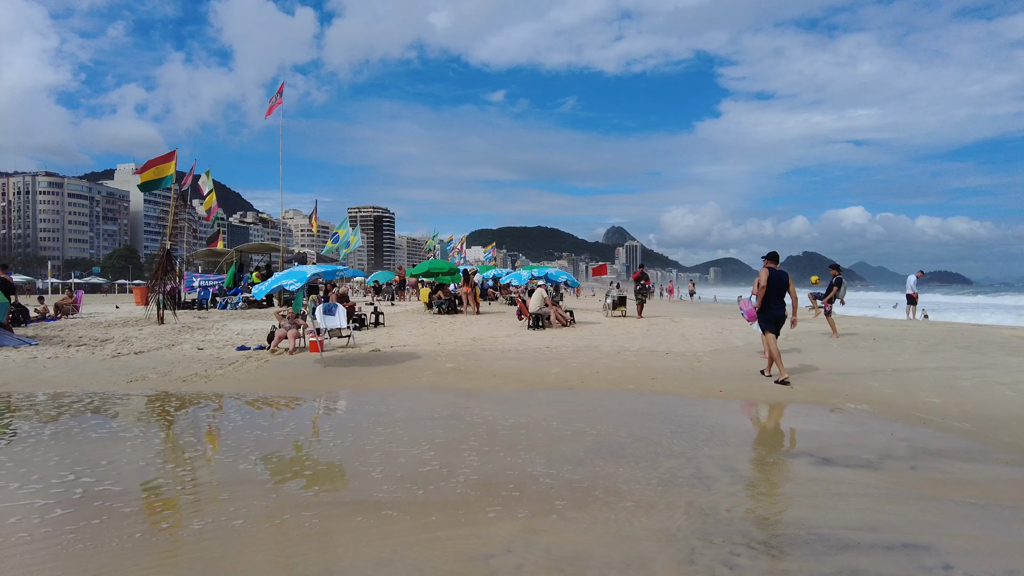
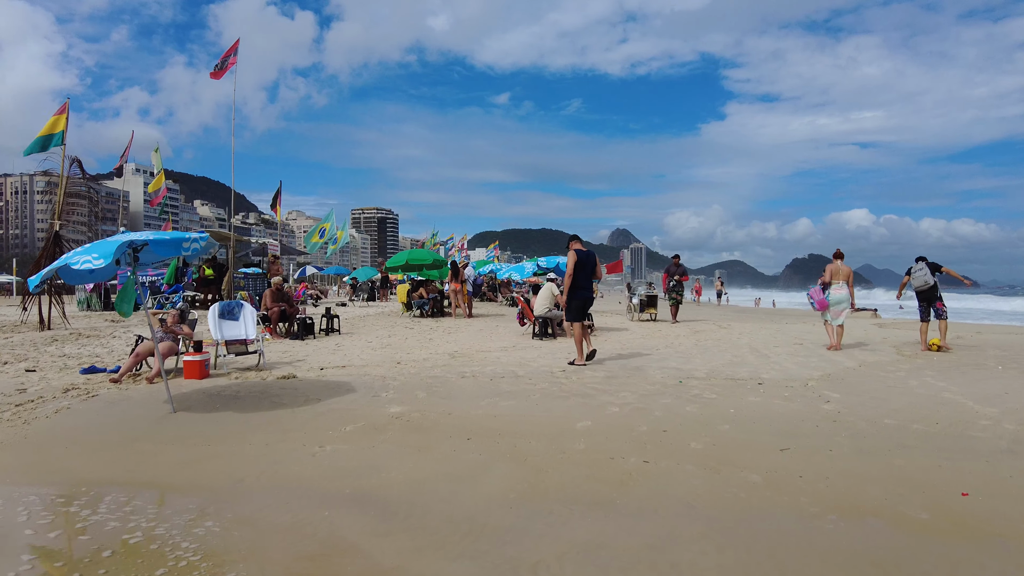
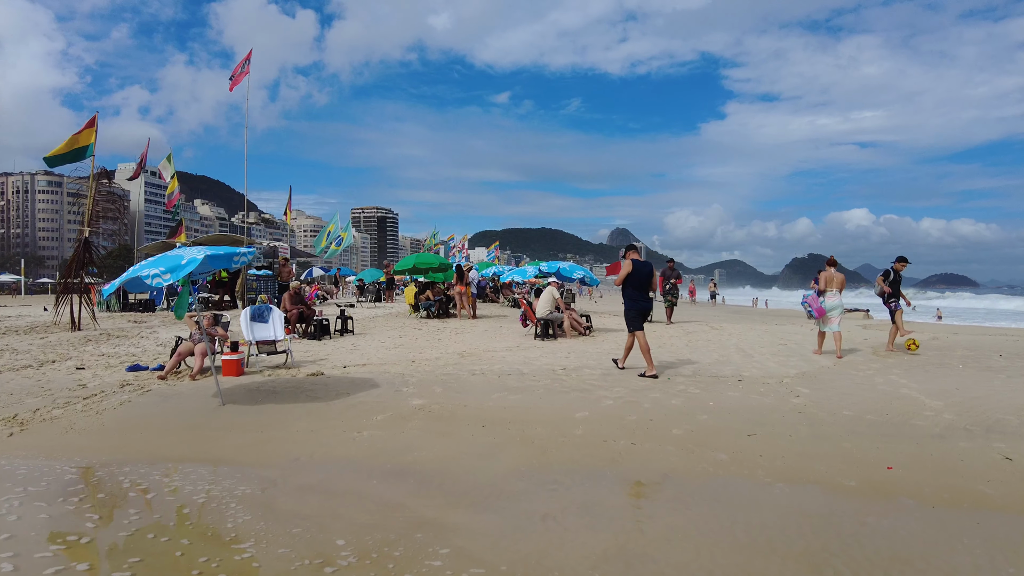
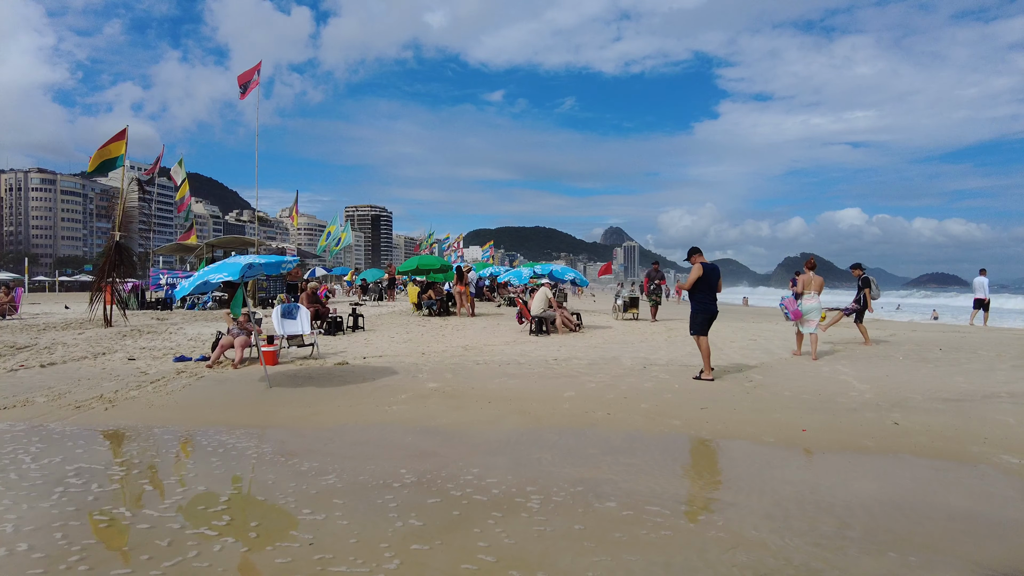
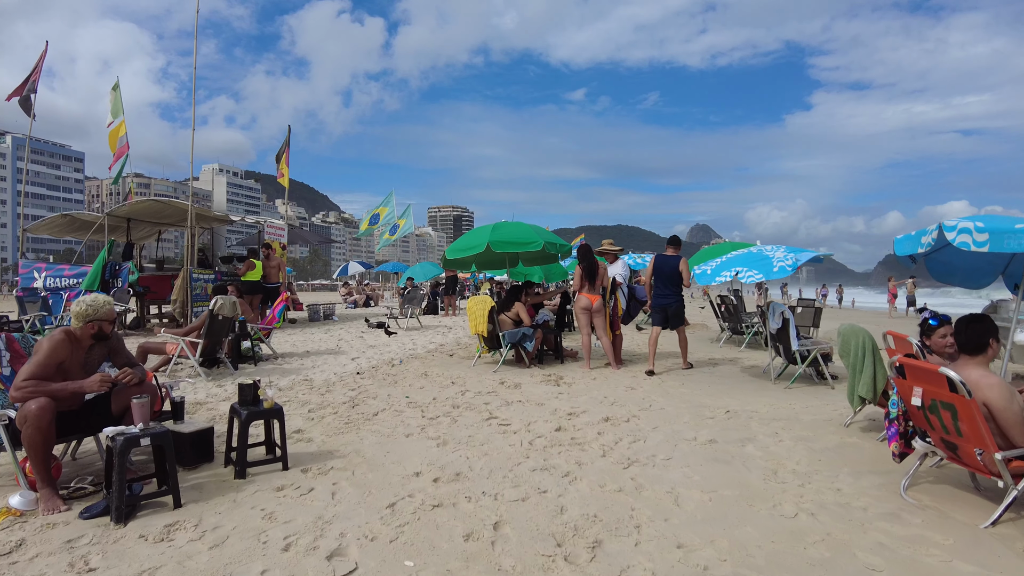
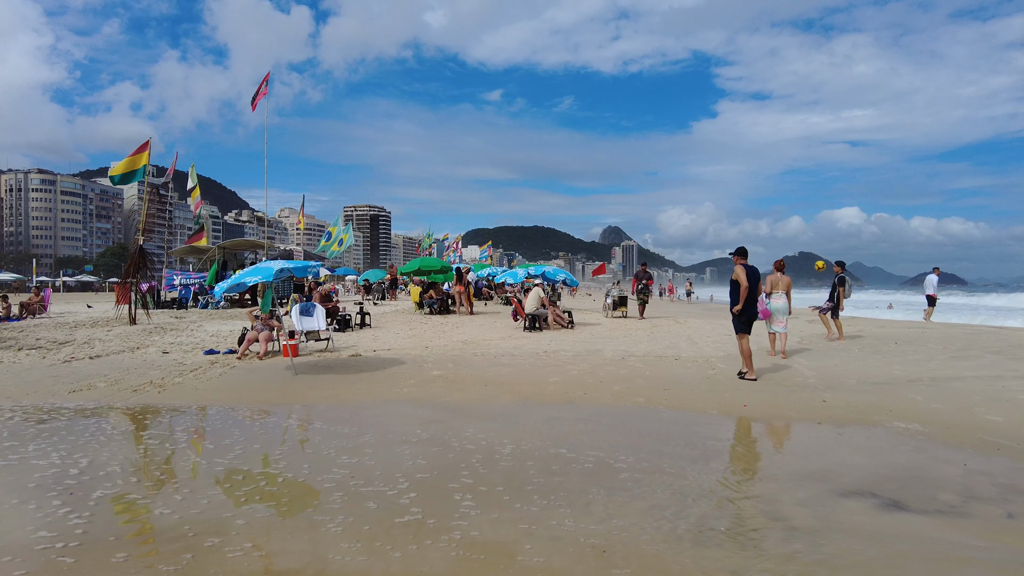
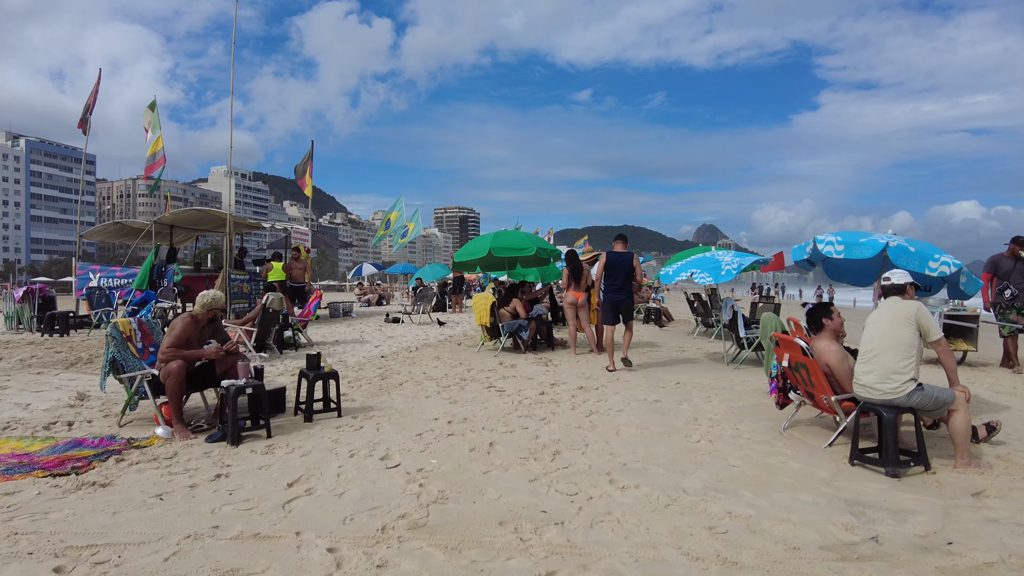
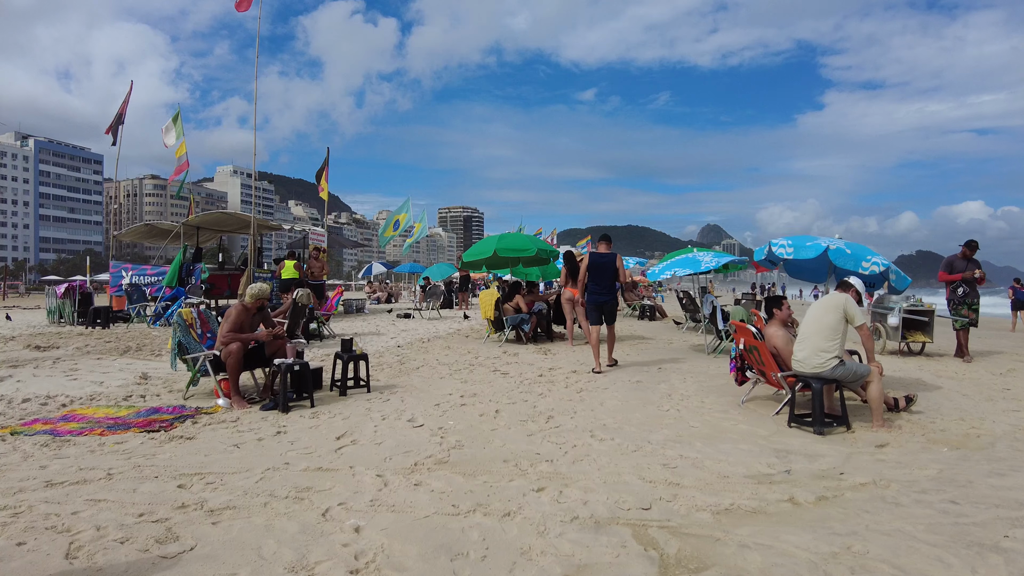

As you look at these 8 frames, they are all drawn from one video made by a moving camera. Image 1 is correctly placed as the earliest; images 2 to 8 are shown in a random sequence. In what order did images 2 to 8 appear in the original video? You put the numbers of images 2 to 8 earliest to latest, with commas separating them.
6, 4, 3, 2, 8, 7, 5
